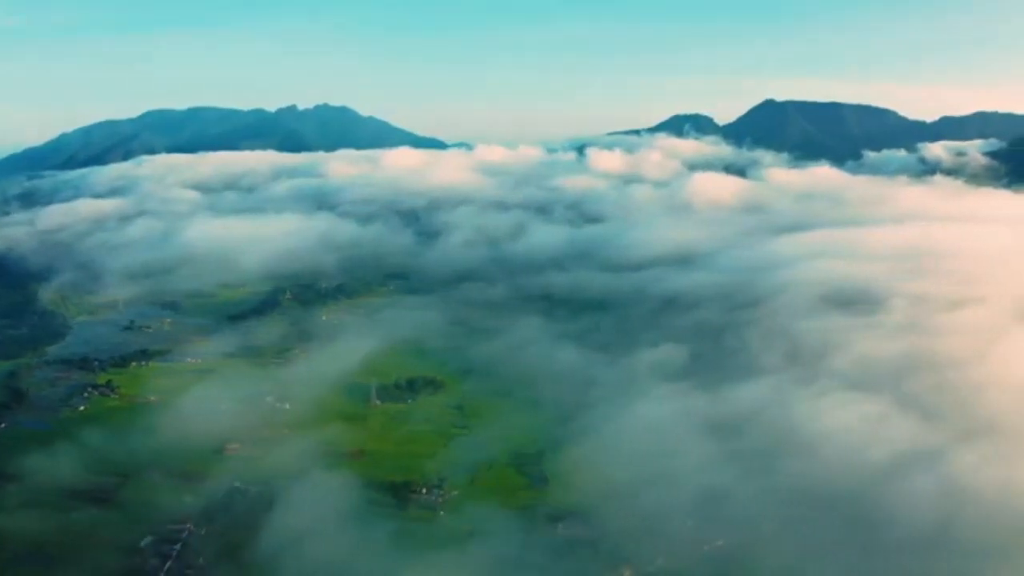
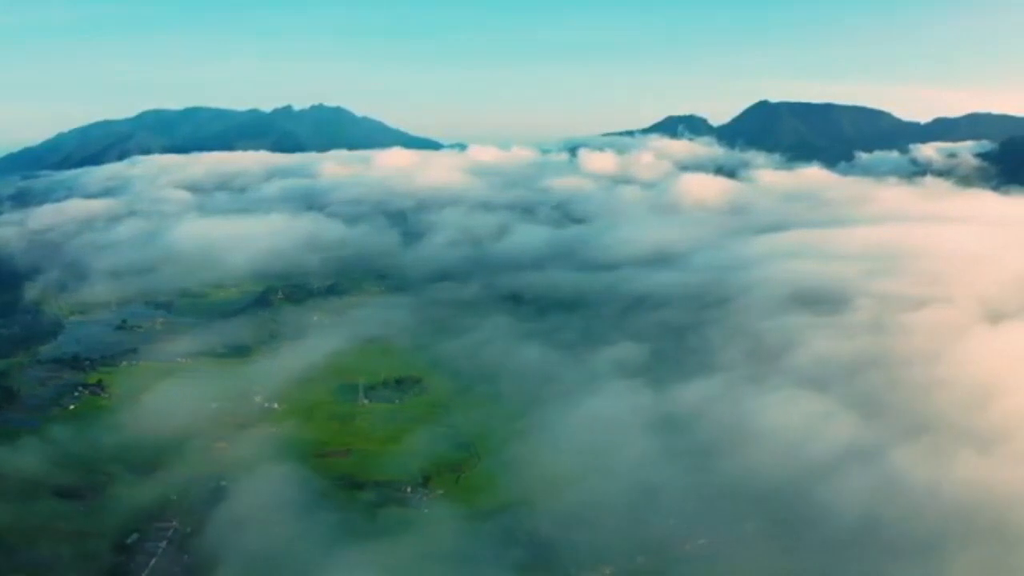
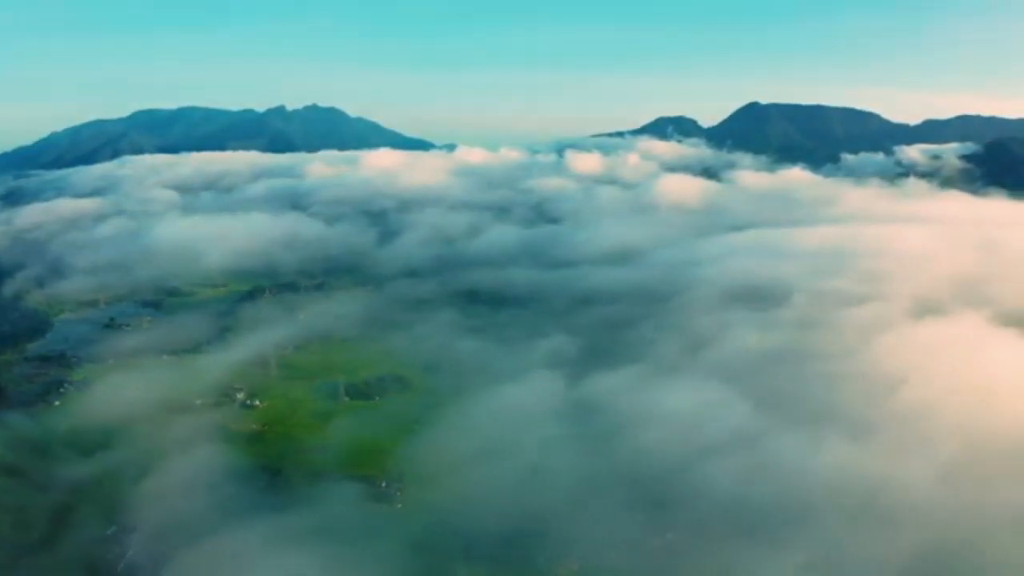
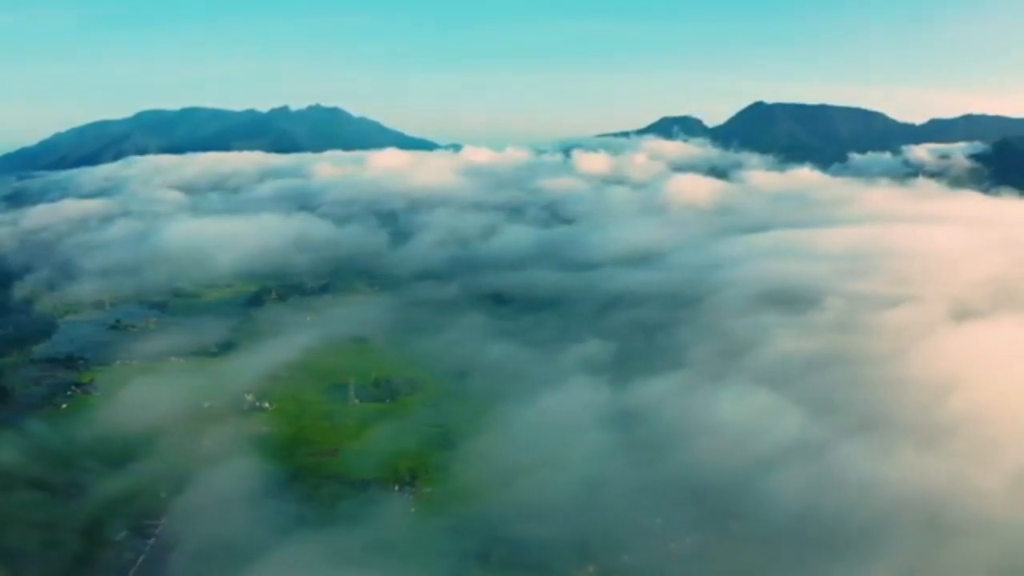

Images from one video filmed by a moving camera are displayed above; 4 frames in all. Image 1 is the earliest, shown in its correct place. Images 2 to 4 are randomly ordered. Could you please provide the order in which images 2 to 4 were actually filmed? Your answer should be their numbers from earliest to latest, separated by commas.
2, 4, 3
